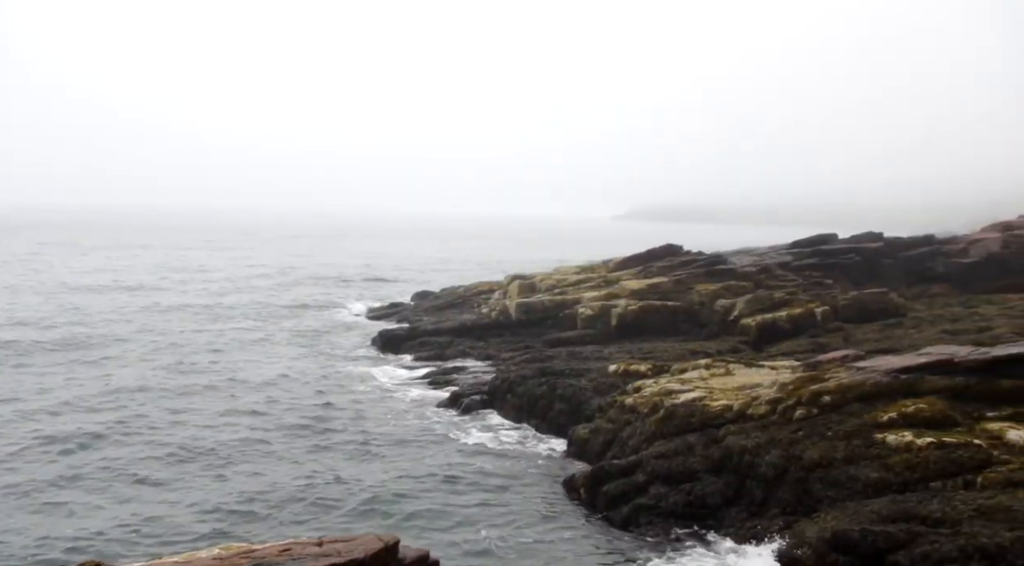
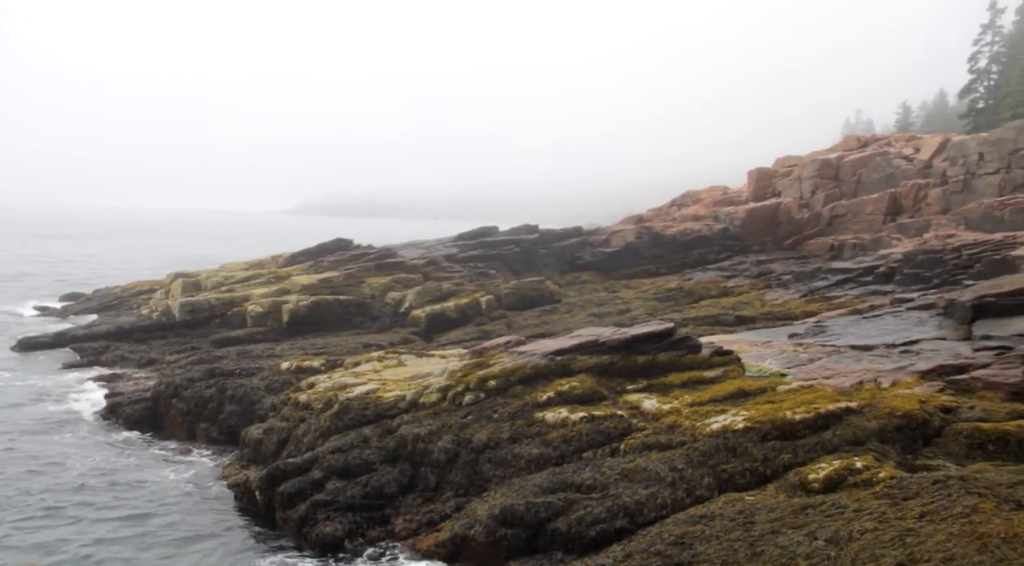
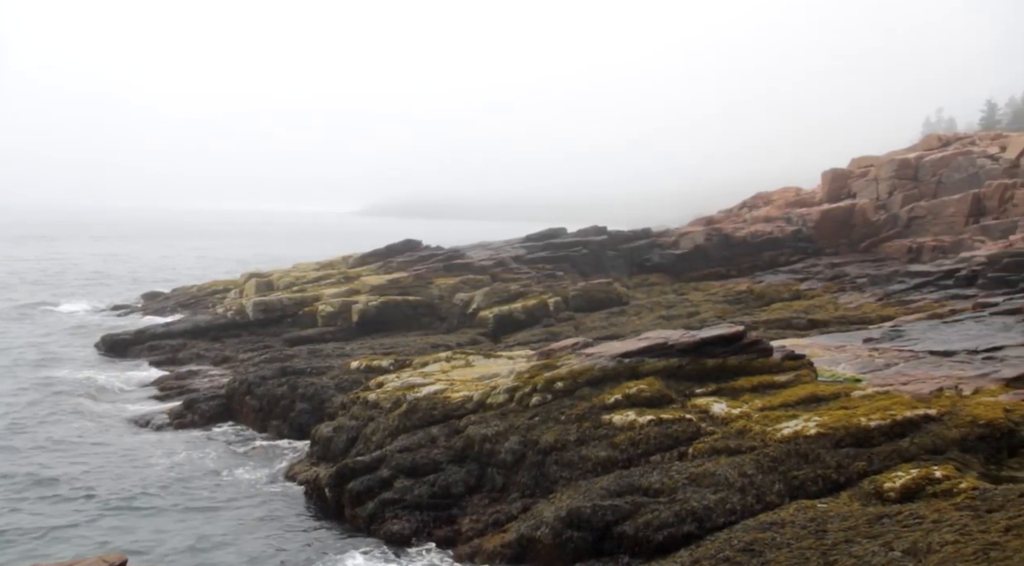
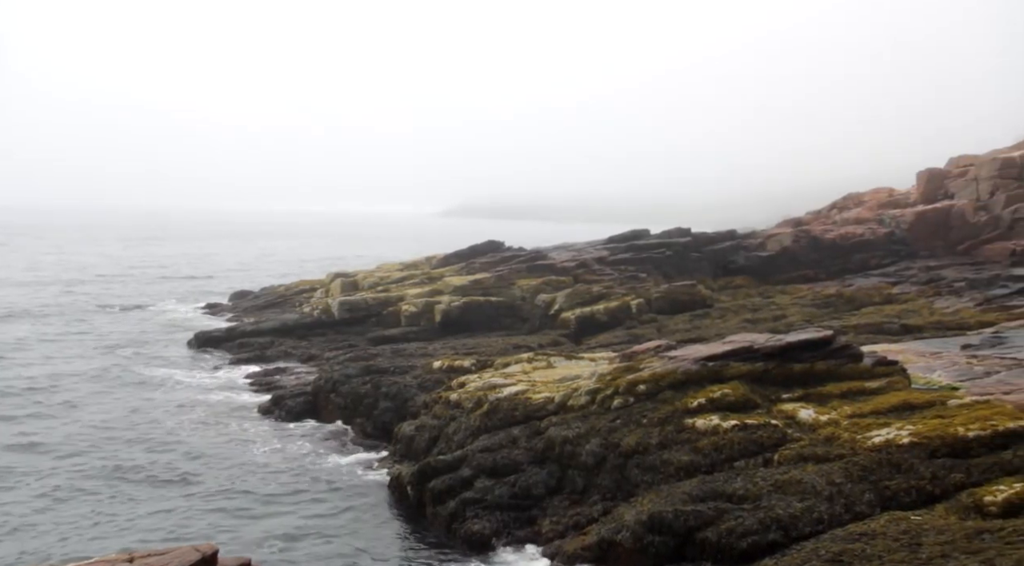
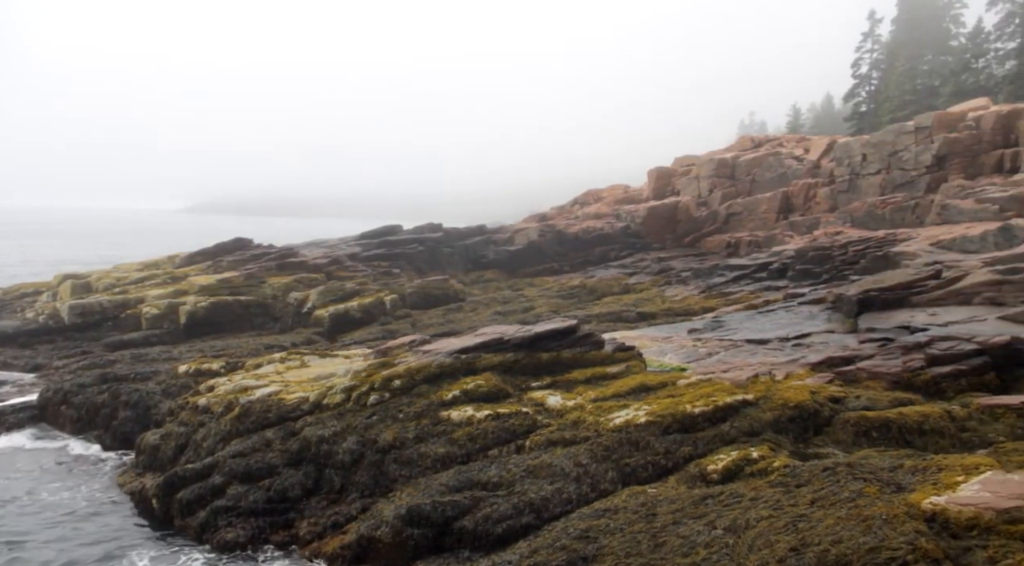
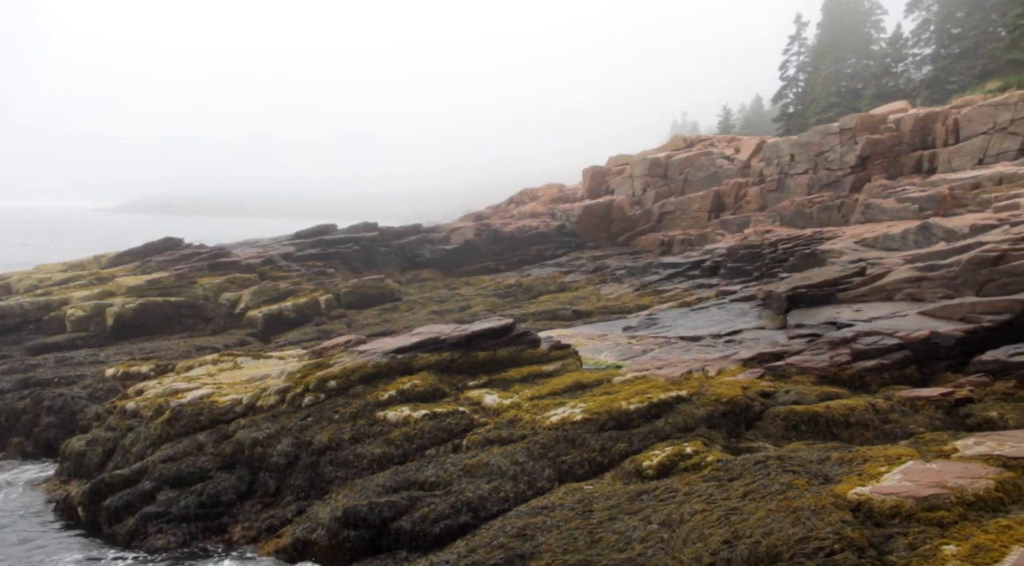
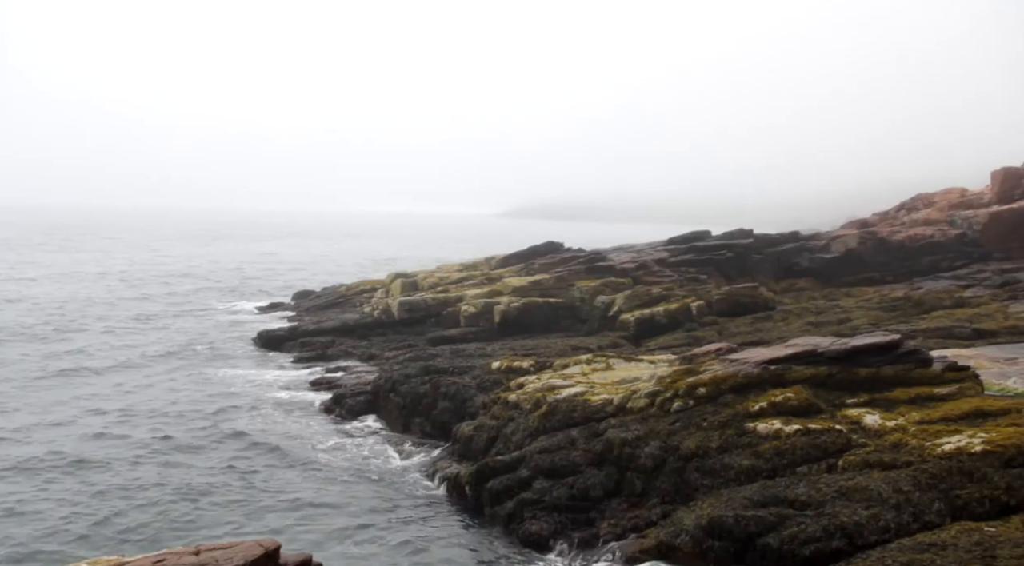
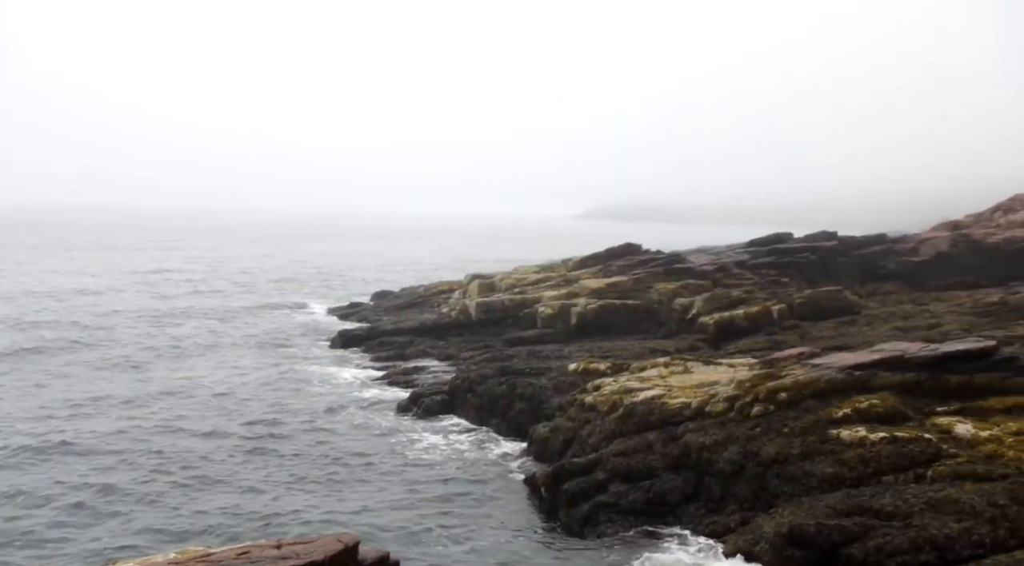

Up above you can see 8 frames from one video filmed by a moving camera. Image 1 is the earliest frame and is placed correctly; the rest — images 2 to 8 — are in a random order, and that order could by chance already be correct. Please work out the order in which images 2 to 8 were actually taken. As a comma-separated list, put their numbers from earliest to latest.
8, 7, 4, 3, 2, 5, 6
